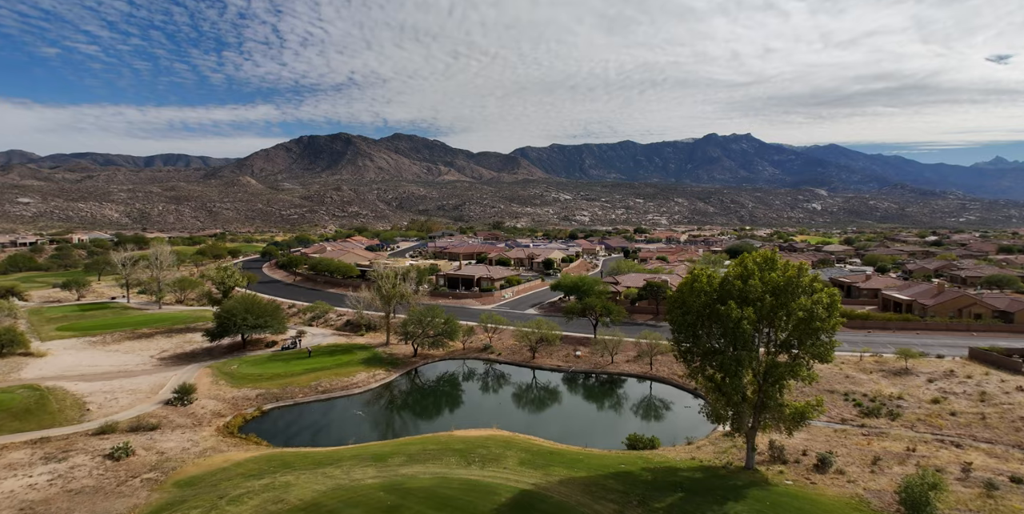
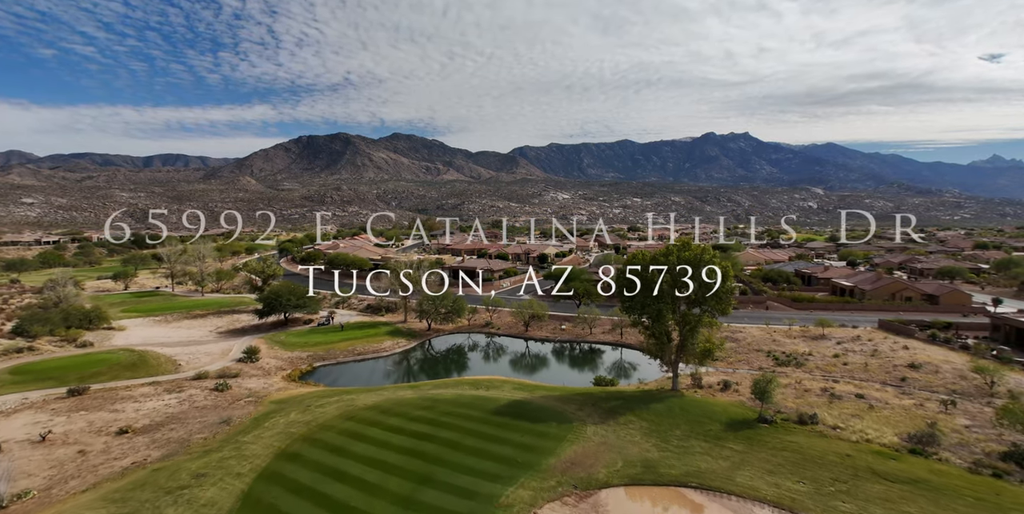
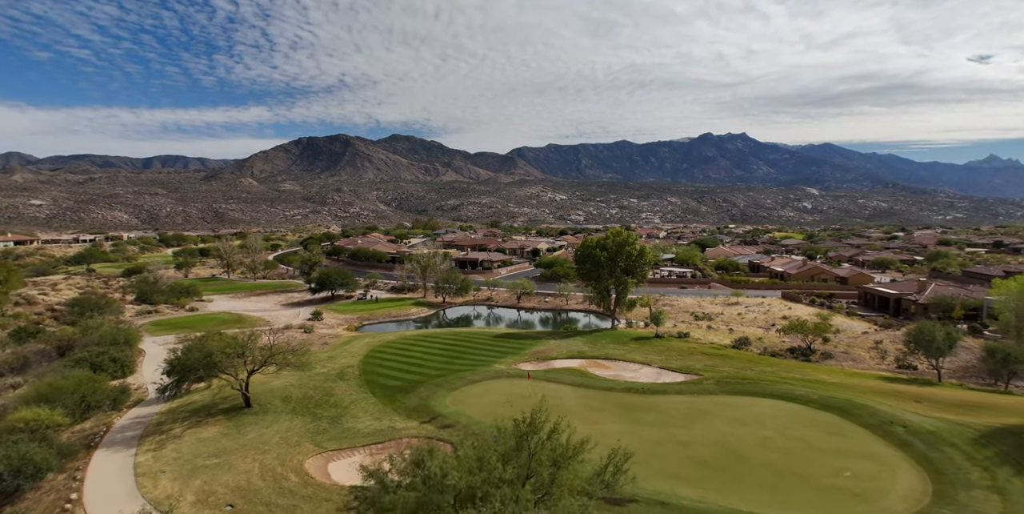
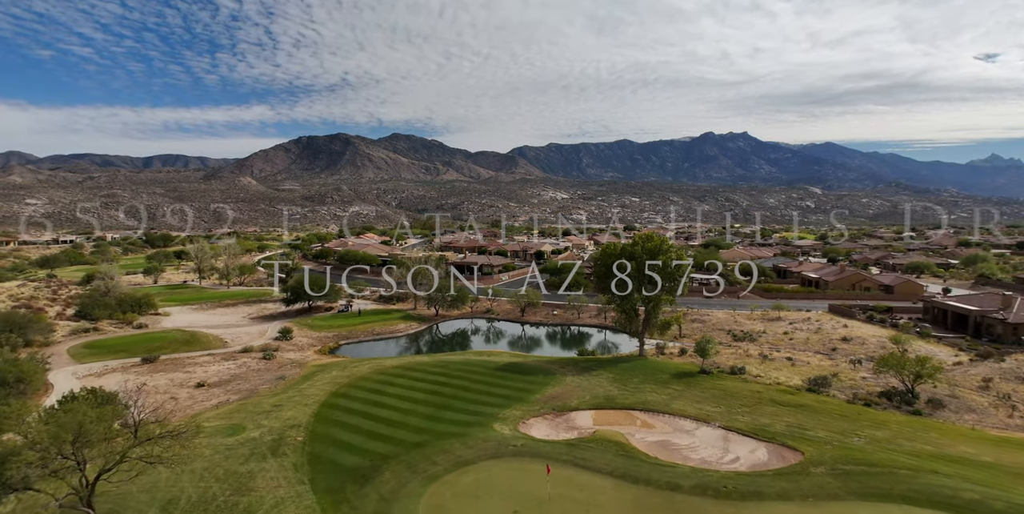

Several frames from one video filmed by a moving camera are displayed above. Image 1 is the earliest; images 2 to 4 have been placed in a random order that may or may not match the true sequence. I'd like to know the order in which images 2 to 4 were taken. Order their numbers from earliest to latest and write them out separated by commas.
2, 4, 3
